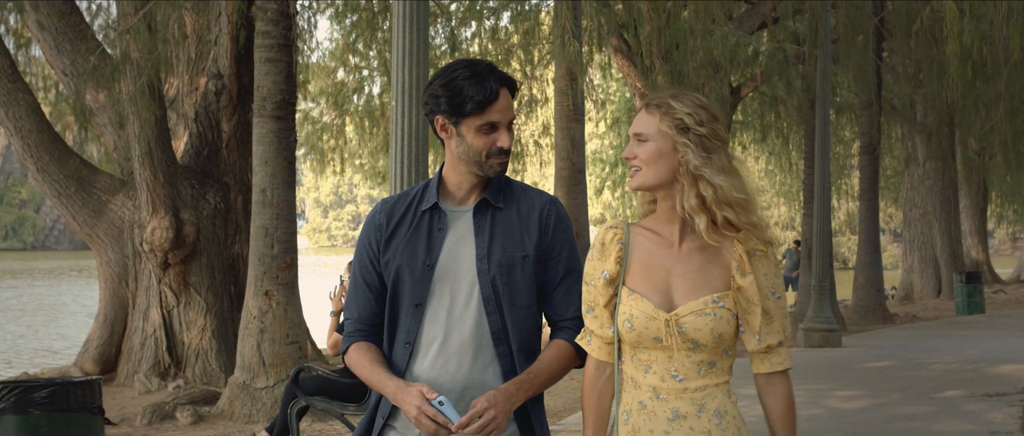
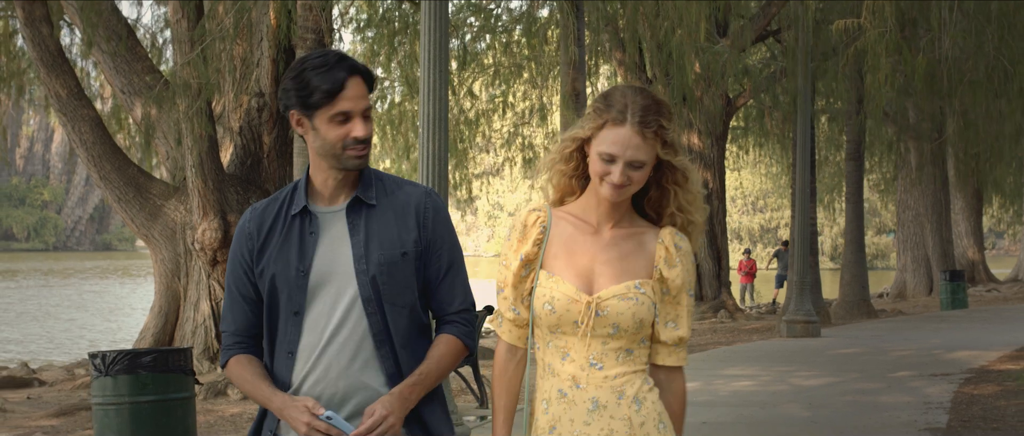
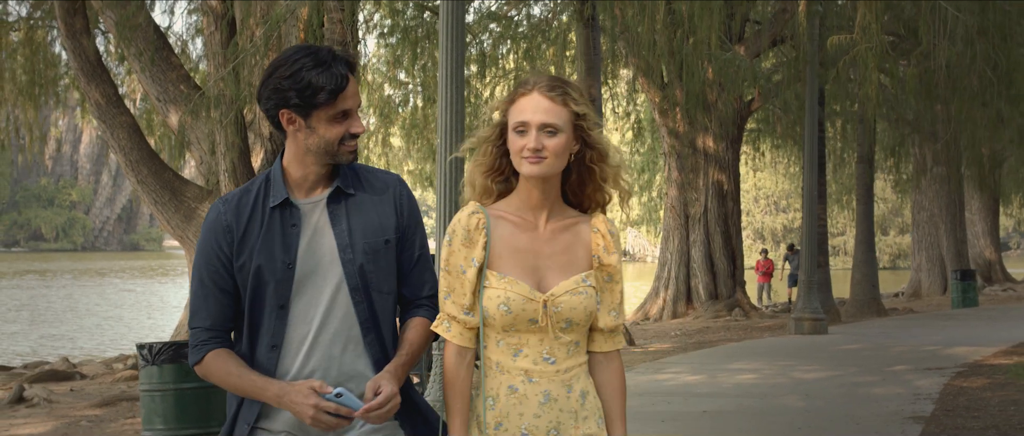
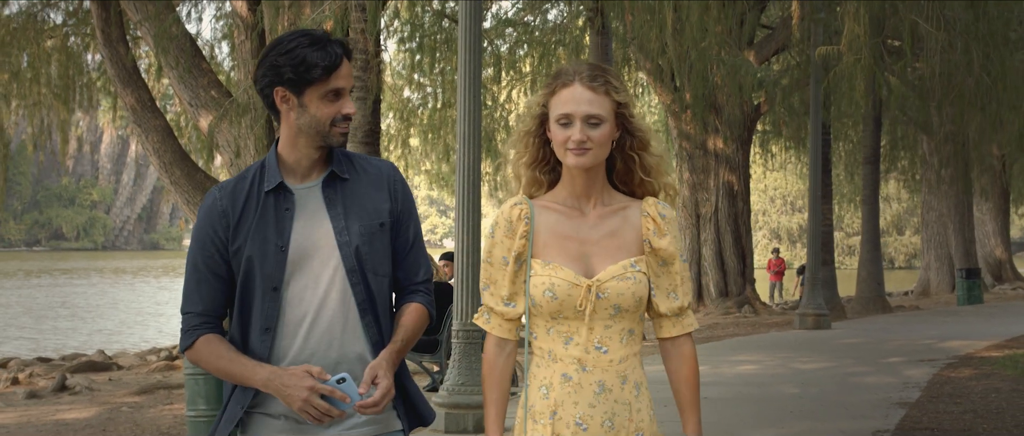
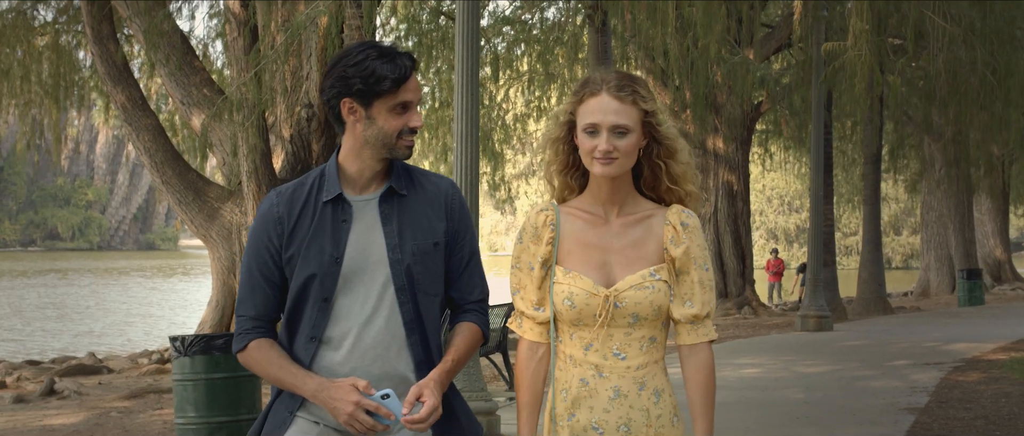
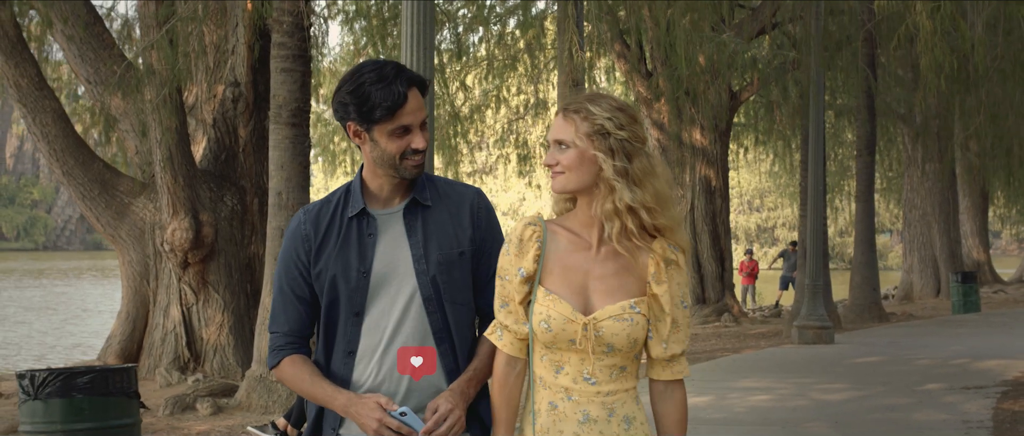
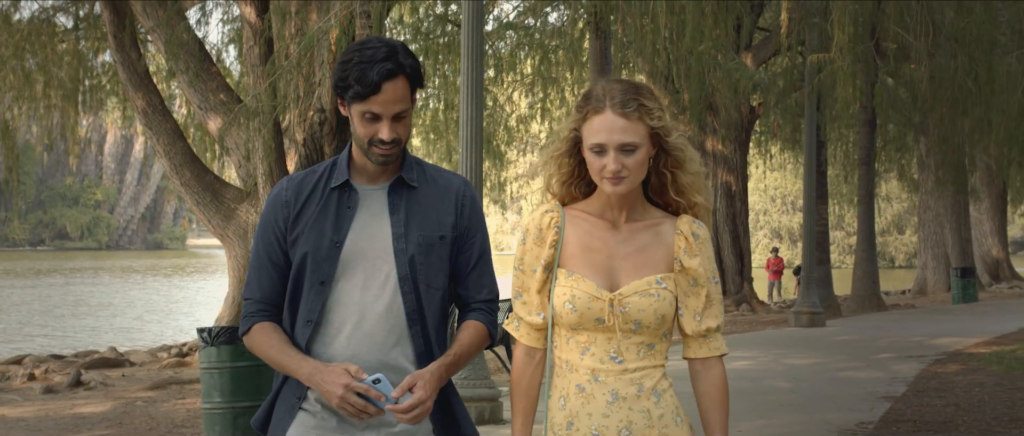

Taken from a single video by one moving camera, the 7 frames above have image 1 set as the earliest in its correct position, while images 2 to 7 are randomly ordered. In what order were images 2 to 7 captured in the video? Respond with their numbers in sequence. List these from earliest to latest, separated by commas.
6, 2, 3, 5, 4, 7
